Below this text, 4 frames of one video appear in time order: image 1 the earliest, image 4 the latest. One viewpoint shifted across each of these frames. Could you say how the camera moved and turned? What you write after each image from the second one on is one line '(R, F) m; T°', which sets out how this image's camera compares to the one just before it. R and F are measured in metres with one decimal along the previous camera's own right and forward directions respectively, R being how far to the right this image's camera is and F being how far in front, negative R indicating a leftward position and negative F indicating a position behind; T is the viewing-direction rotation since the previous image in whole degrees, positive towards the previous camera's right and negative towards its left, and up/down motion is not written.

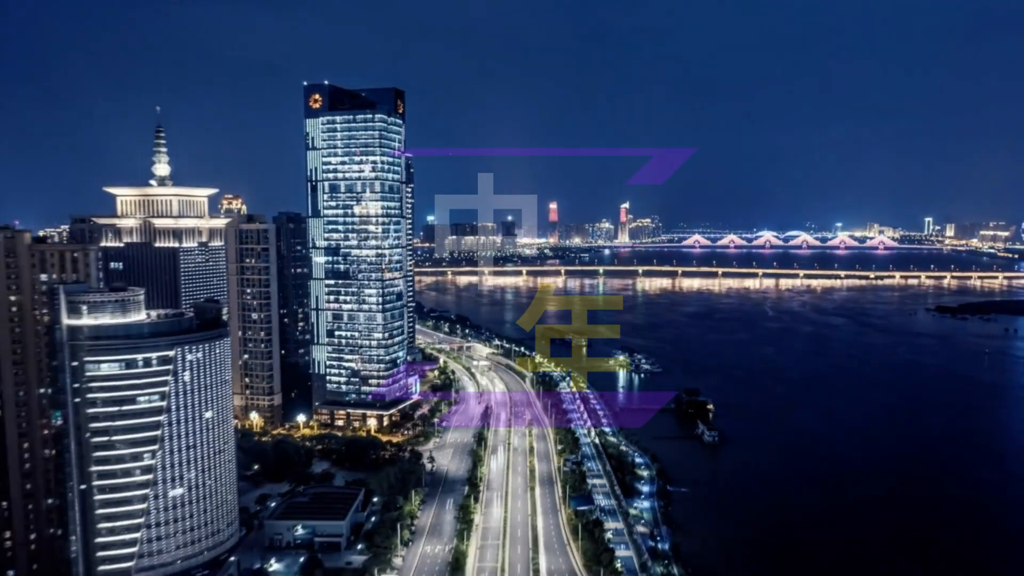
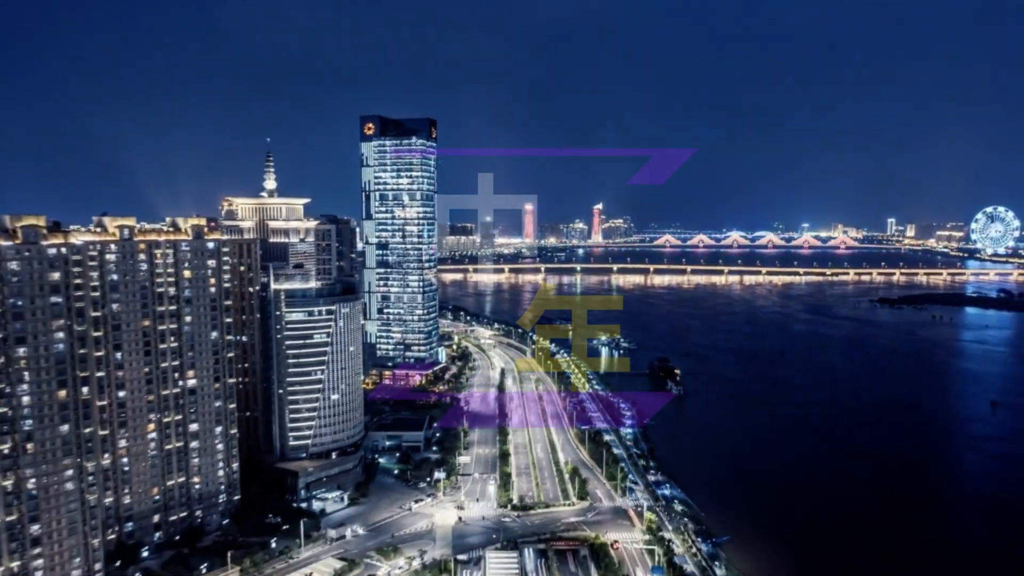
(-1.7, -9.0) m; +2°
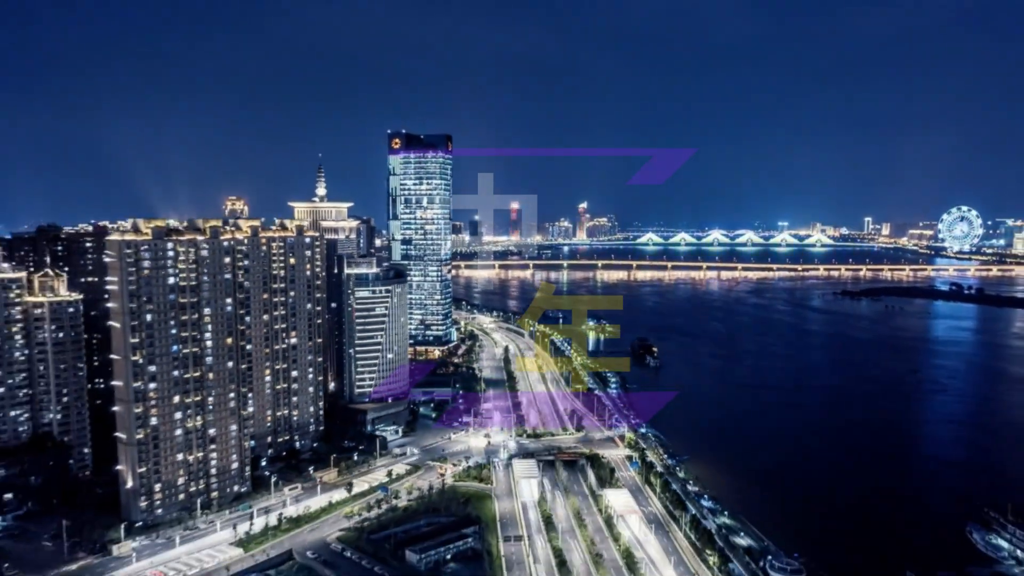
(-1.0, -7.7) m; +1°
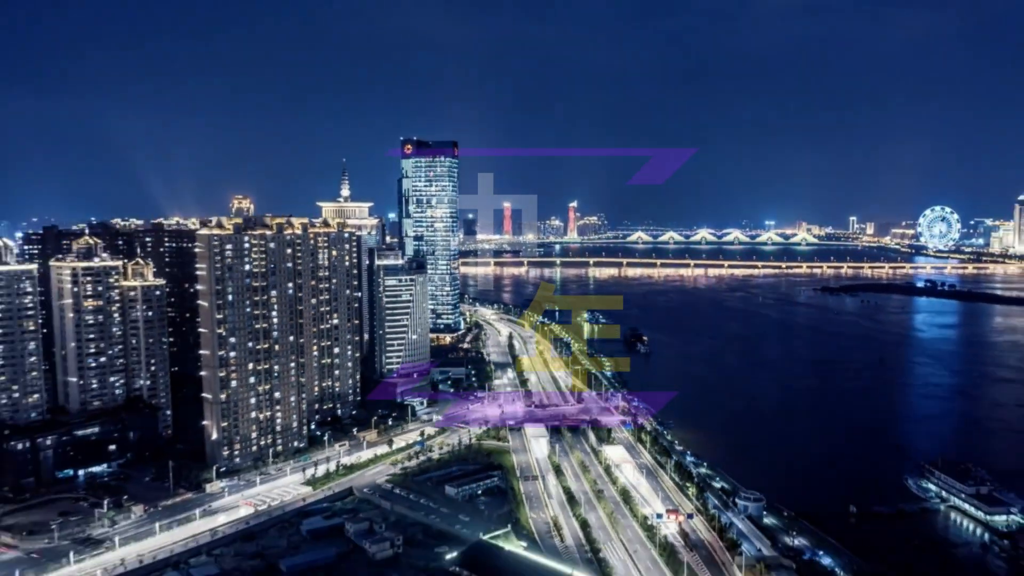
(-0.8, -4.7) m; +1°
